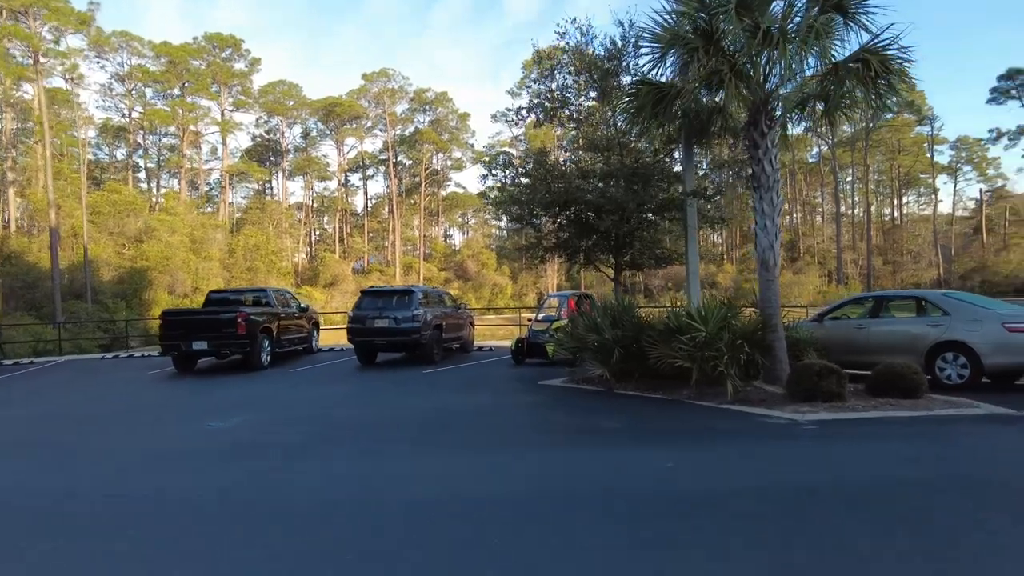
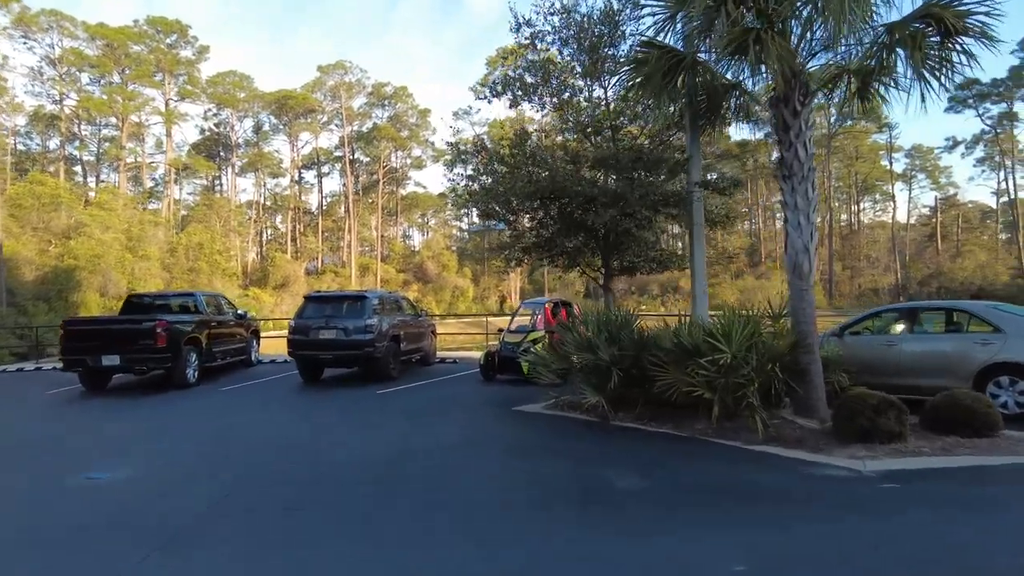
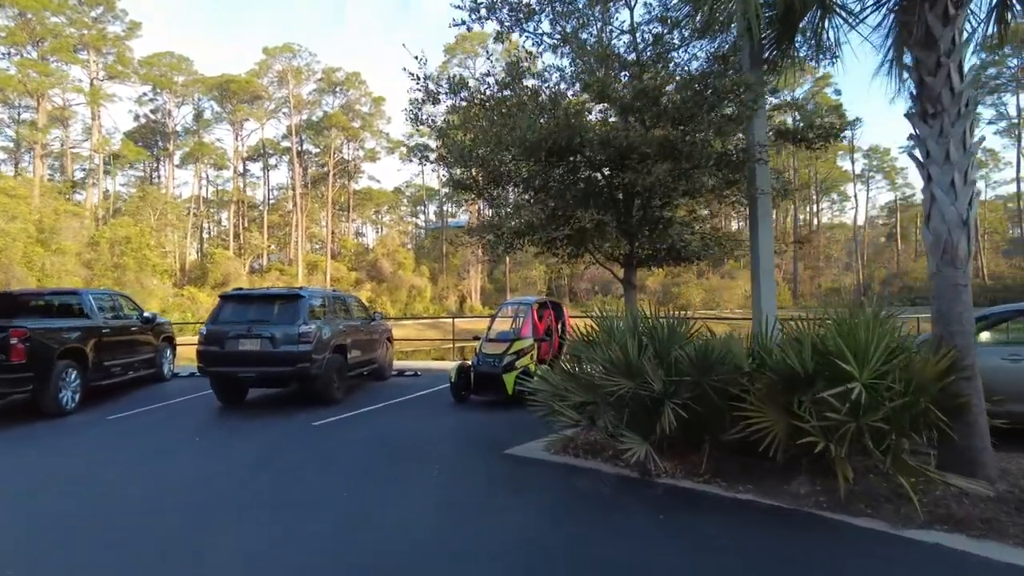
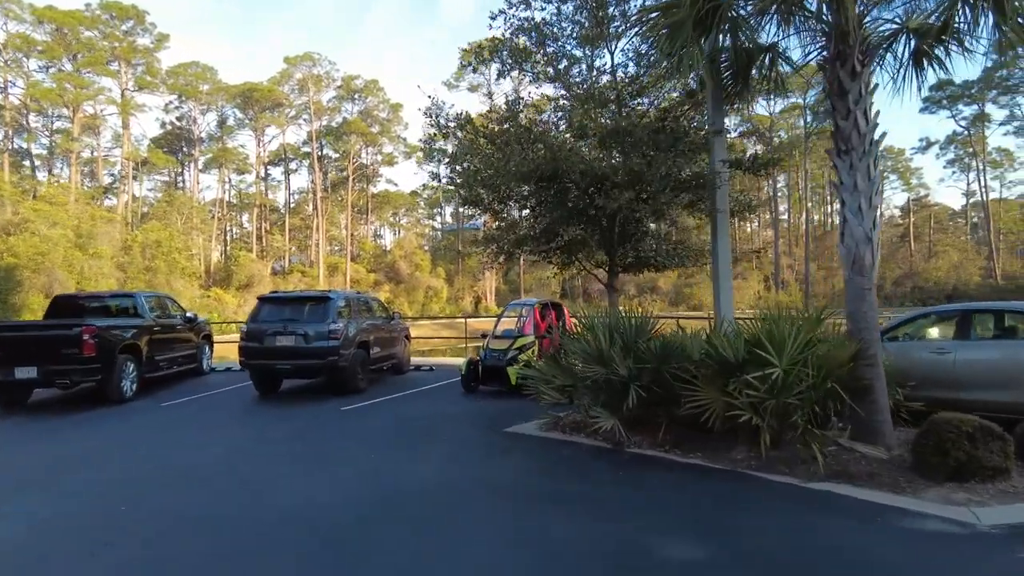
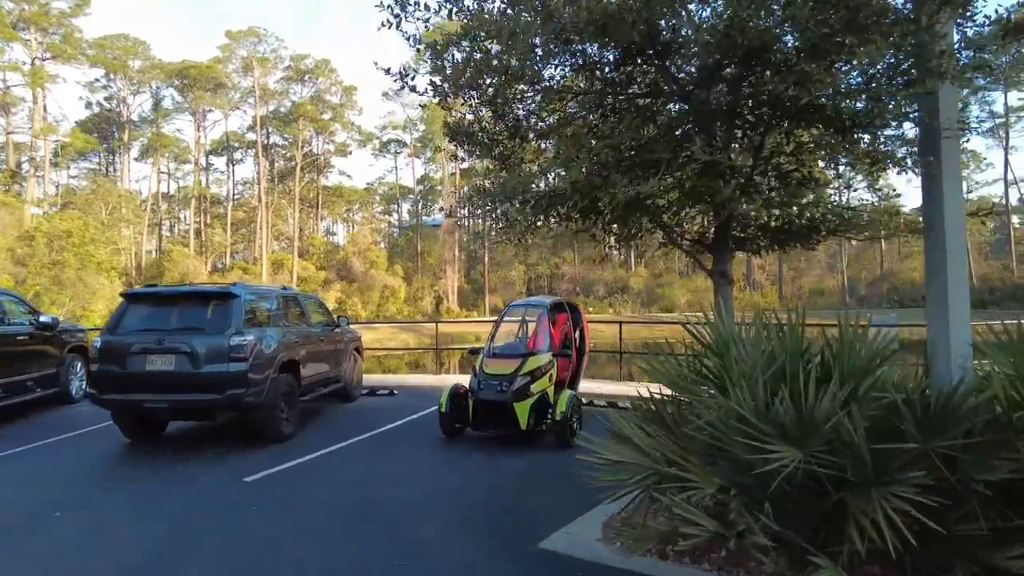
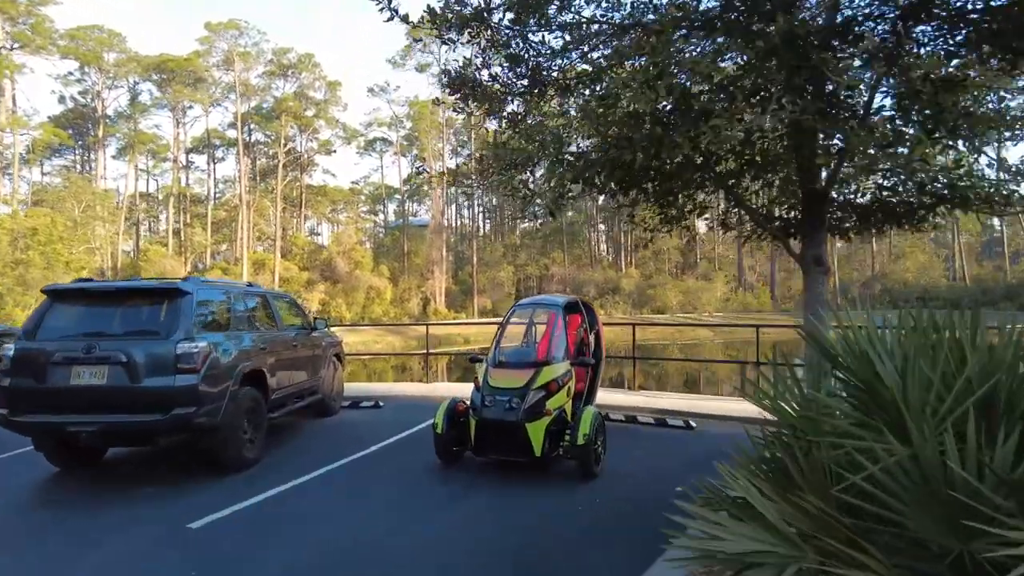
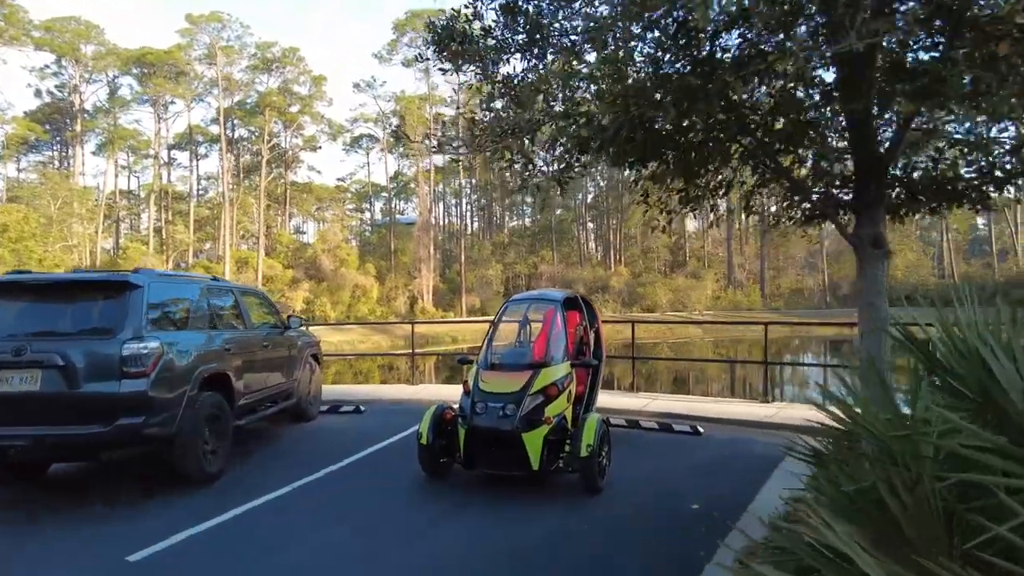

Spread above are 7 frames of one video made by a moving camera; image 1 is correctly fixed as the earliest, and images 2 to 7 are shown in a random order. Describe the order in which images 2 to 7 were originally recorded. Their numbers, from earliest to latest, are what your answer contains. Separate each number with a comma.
2, 4, 3, 5, 6, 7
